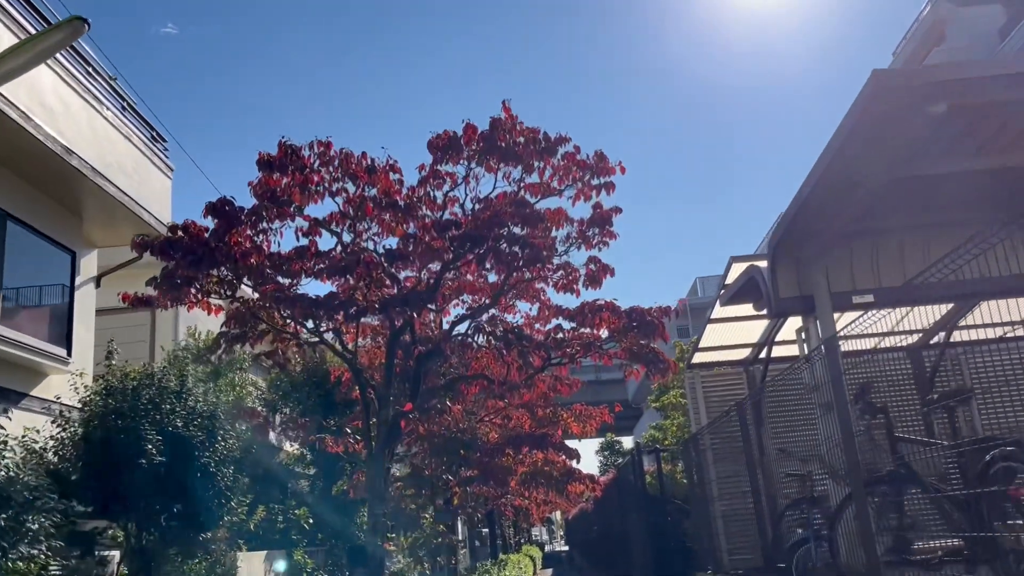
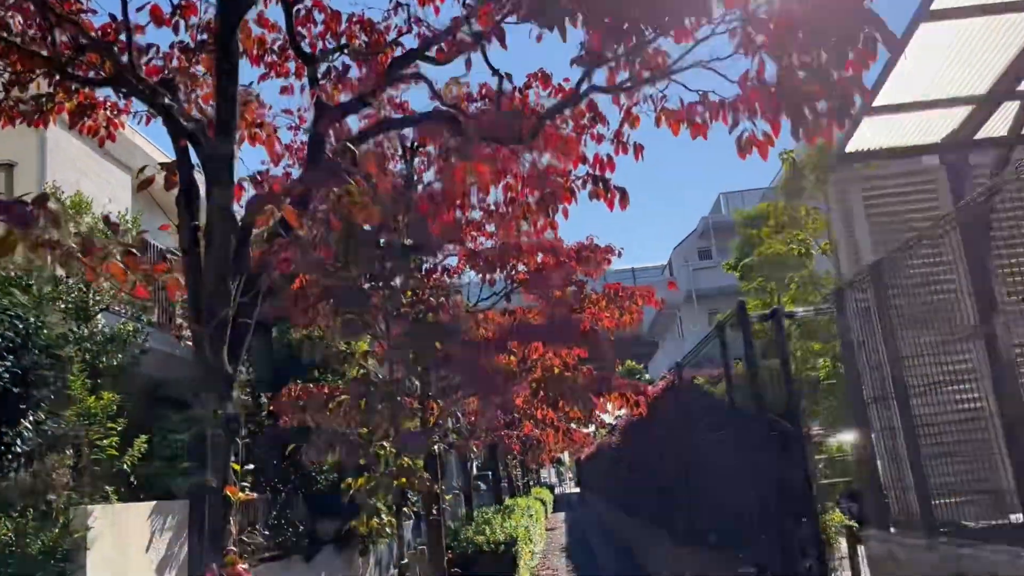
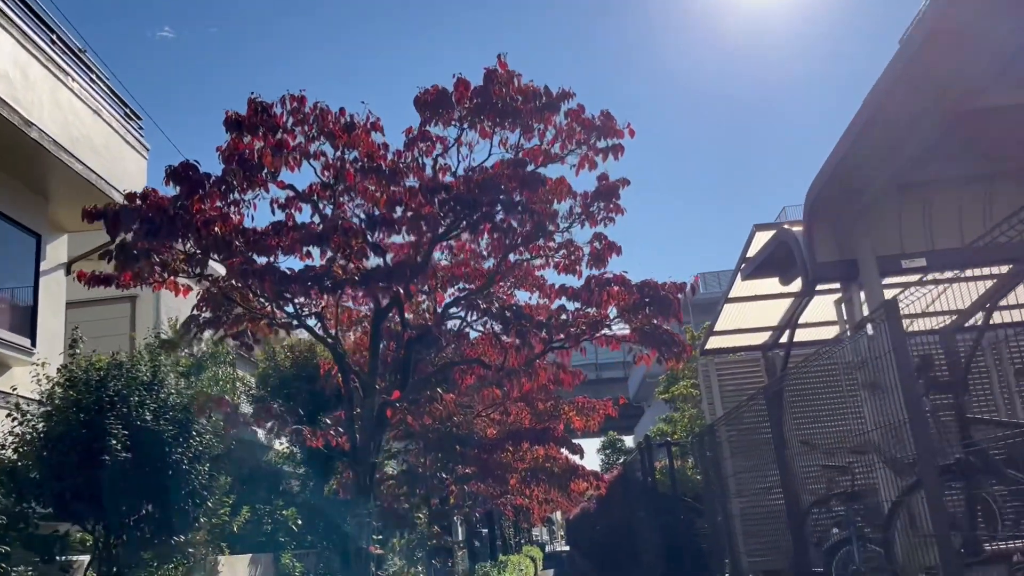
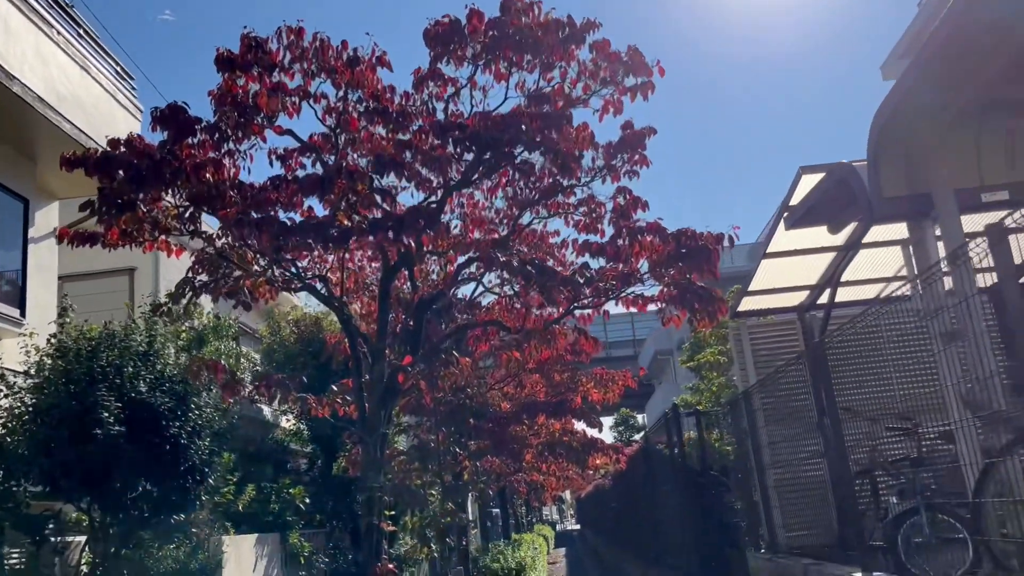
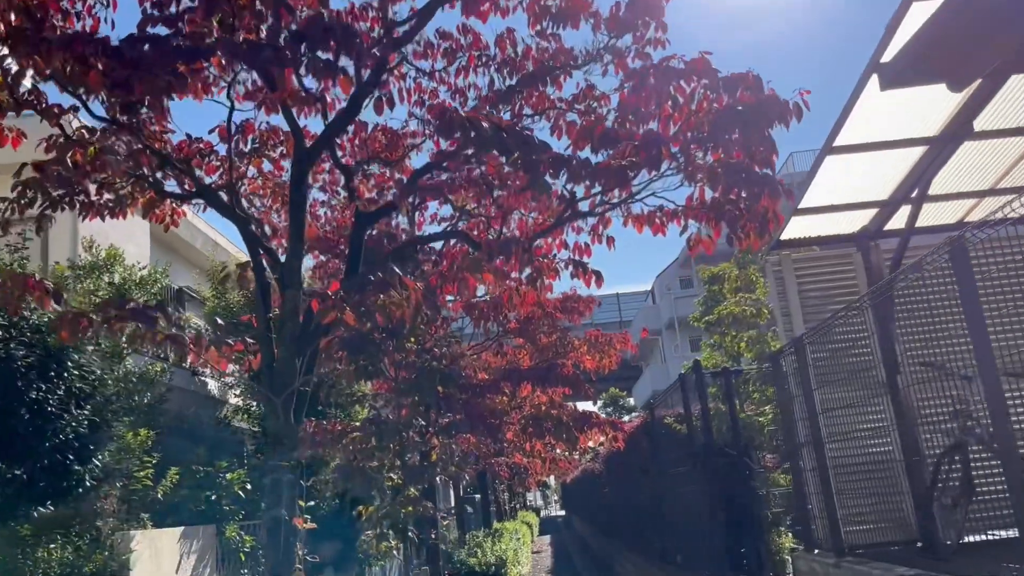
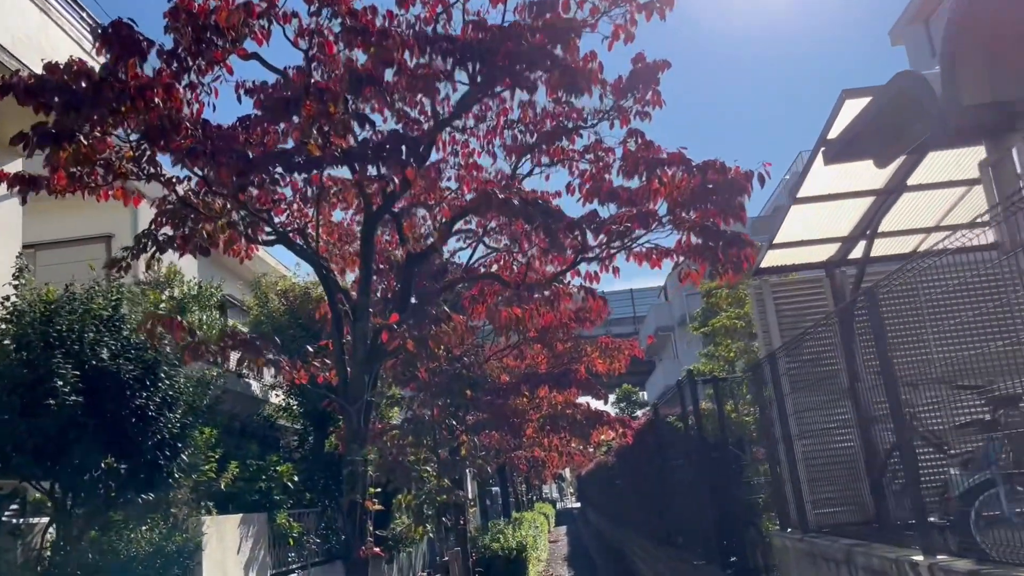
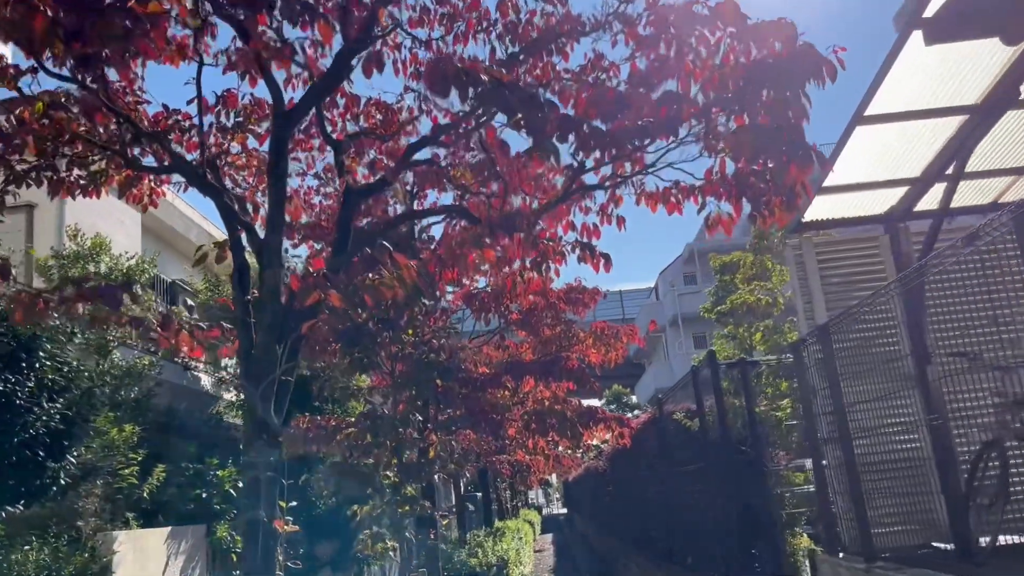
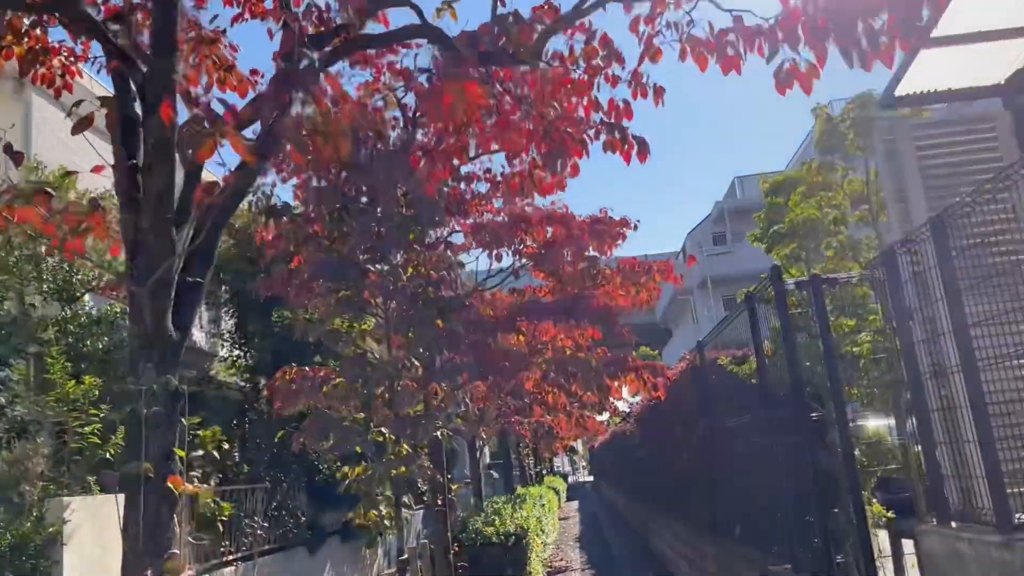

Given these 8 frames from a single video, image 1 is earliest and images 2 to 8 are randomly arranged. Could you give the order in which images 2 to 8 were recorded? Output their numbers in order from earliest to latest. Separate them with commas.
3, 4, 6, 5, 7, 2, 8
